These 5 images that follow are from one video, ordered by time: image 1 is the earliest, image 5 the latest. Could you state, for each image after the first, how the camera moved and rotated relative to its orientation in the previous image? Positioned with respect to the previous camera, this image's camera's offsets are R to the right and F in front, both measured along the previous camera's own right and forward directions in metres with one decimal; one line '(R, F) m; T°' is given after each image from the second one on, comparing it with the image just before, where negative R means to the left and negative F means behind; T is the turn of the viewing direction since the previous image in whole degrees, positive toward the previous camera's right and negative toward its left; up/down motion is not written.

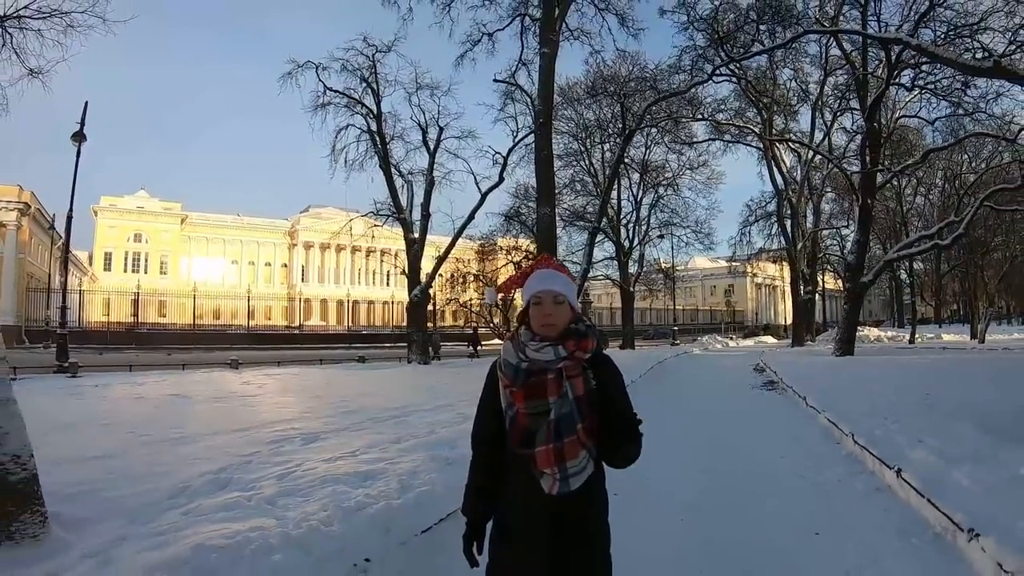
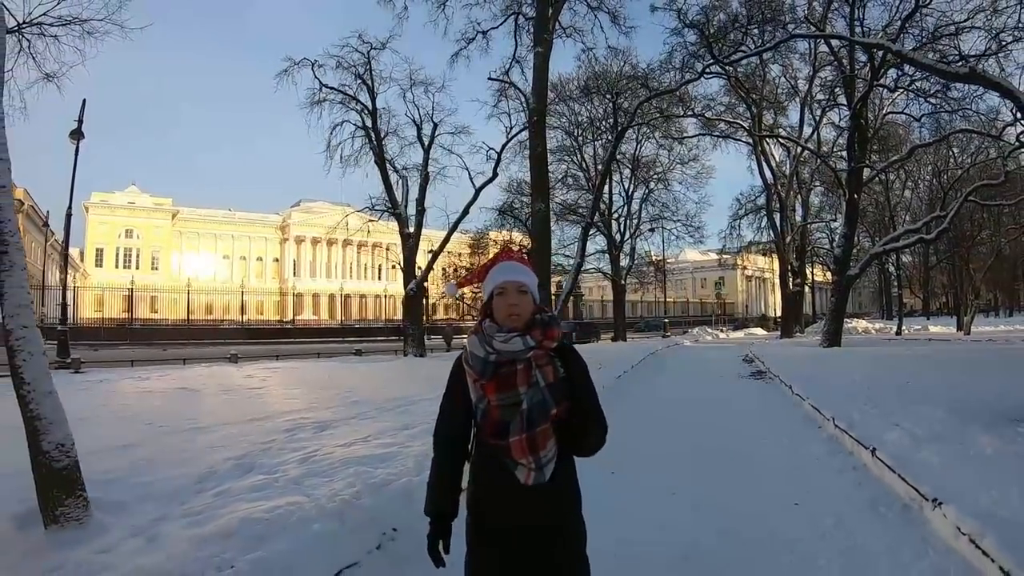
(-0.1, -0.5) m; +1°
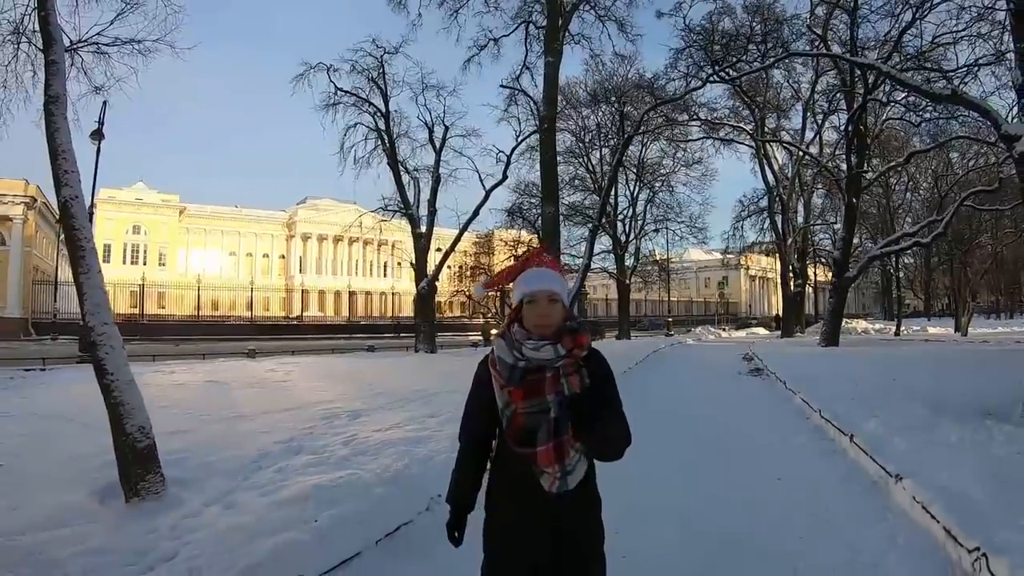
(-0.2, -0.8) m; 0°
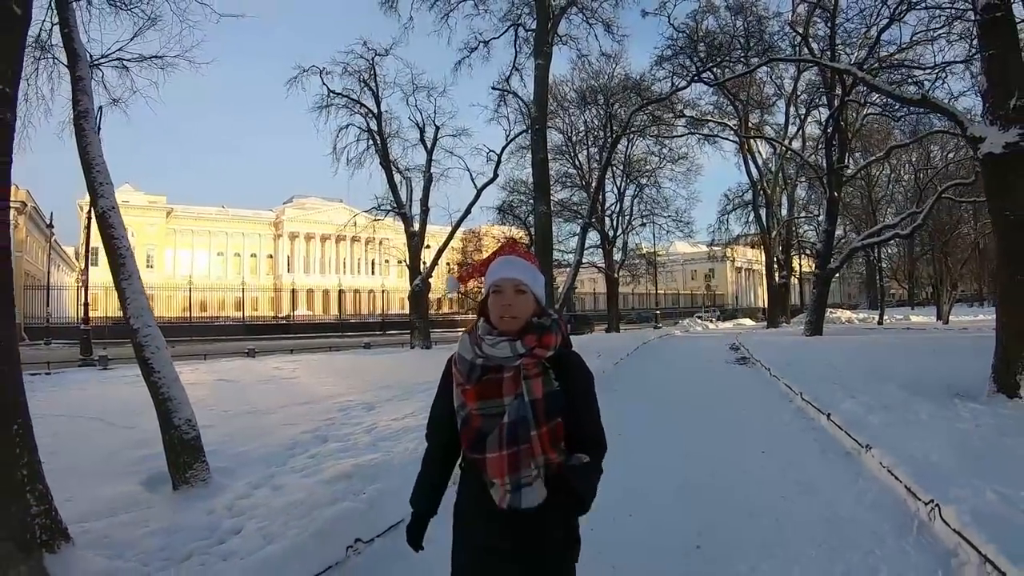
(-0.2, -0.7) m; +1°
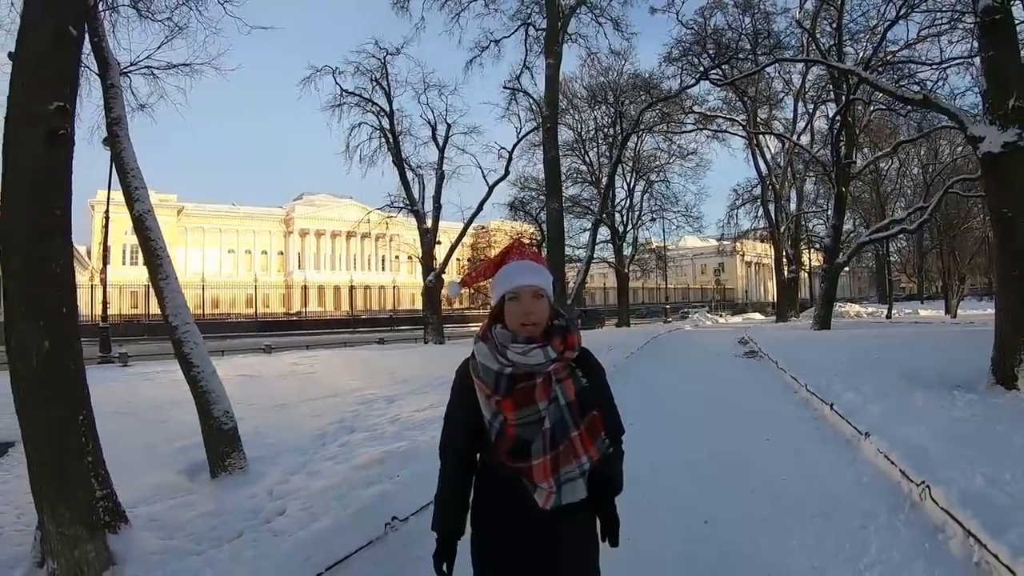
(-0.1, -0.4) m; -1°
